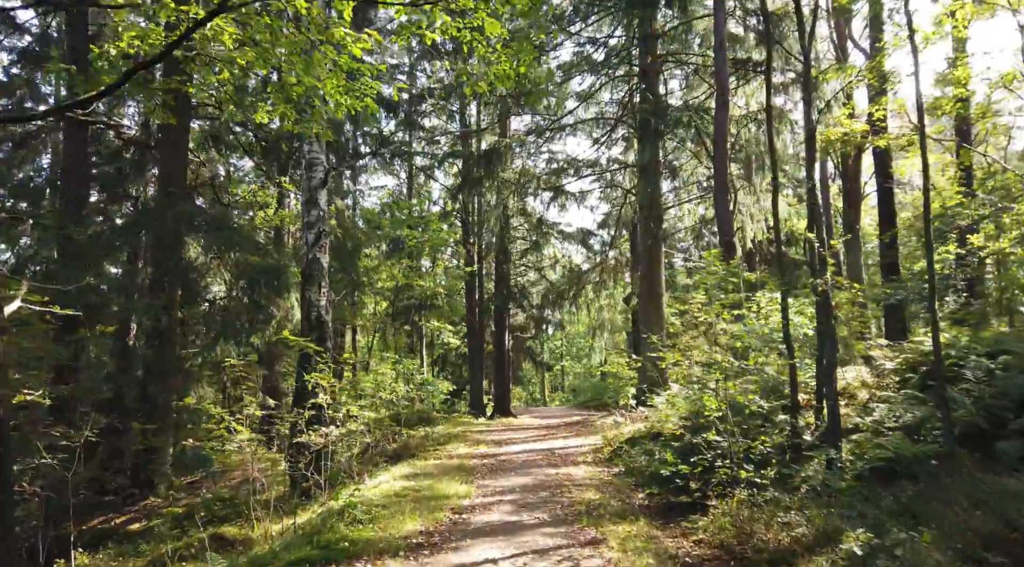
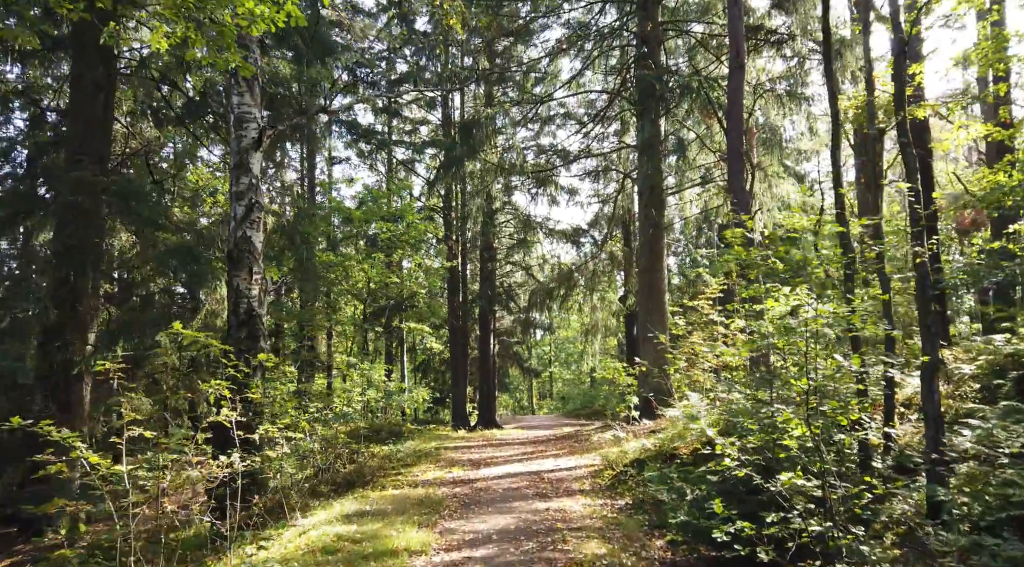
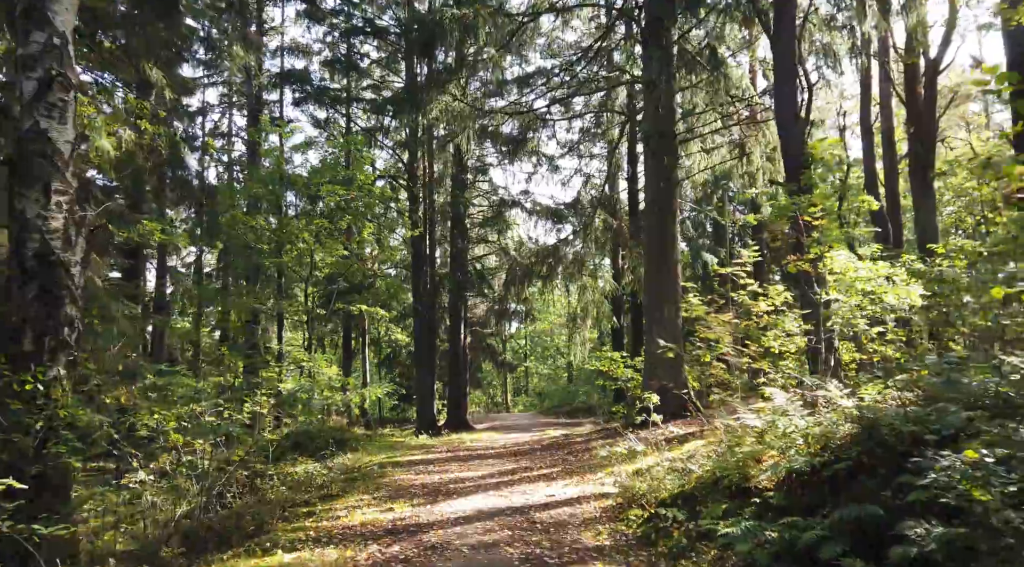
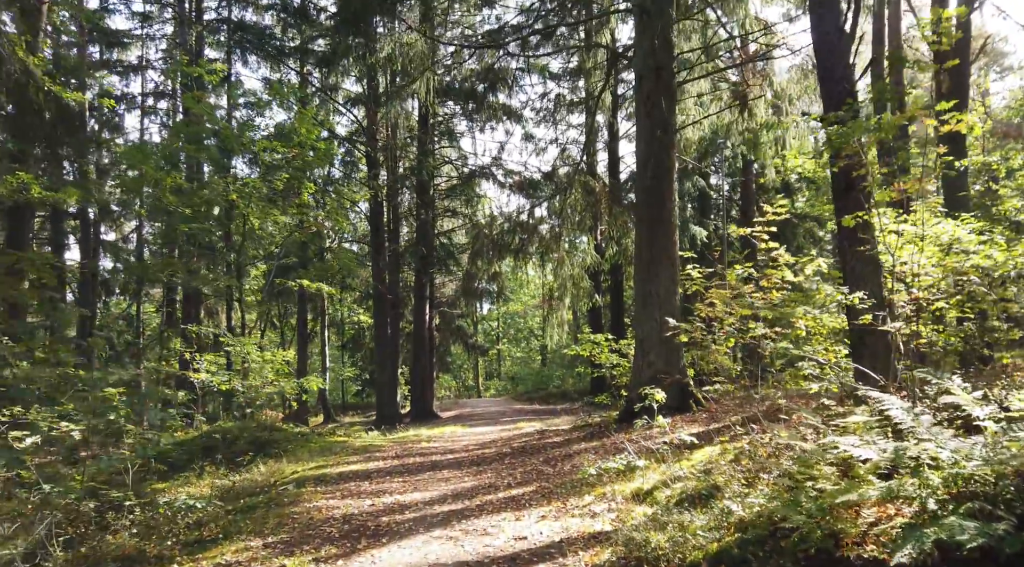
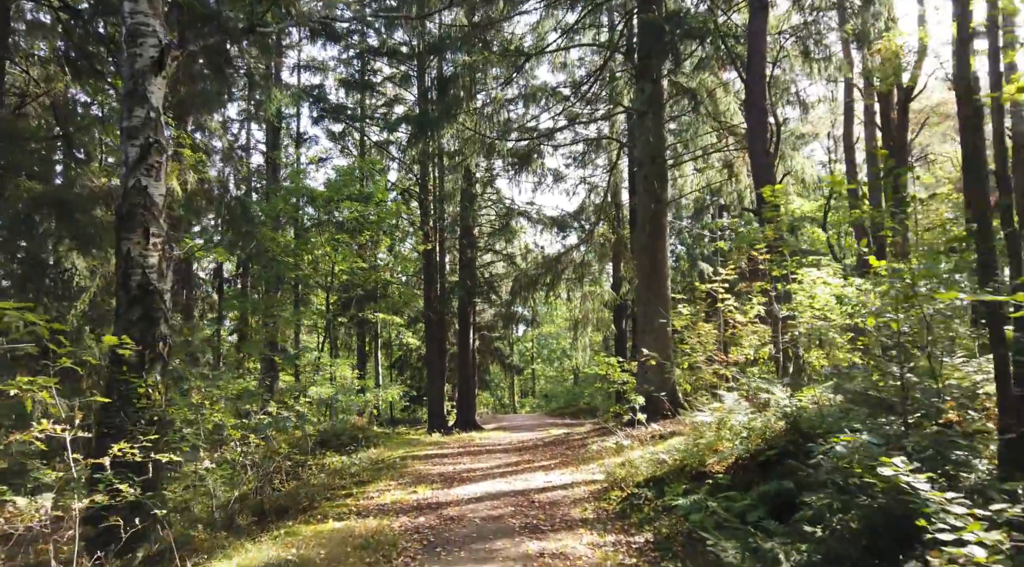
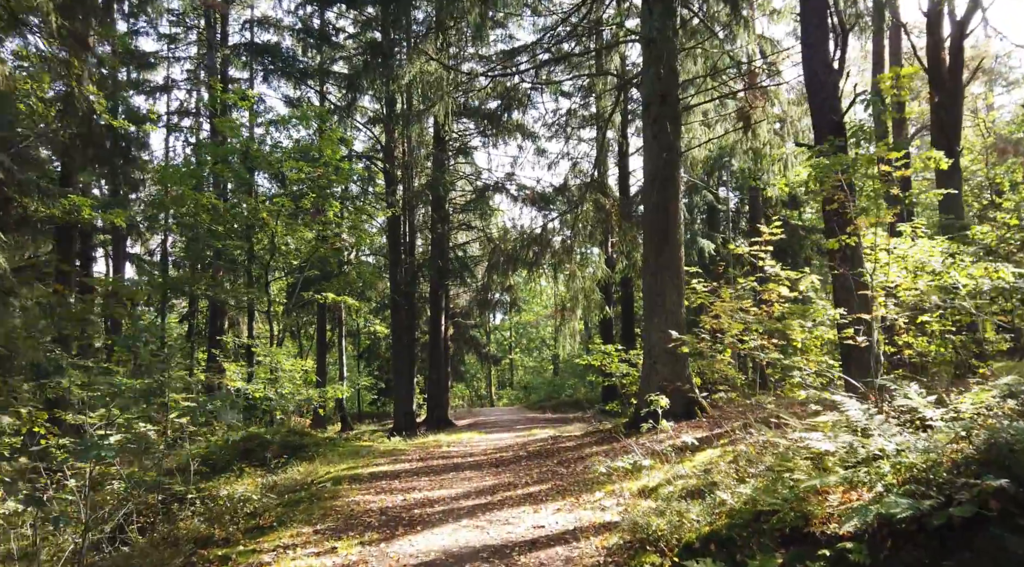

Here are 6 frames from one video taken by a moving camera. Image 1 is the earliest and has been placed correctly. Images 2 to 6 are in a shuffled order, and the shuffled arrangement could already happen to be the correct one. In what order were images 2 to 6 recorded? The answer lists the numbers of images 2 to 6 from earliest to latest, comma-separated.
2, 5, 3, 6, 4
